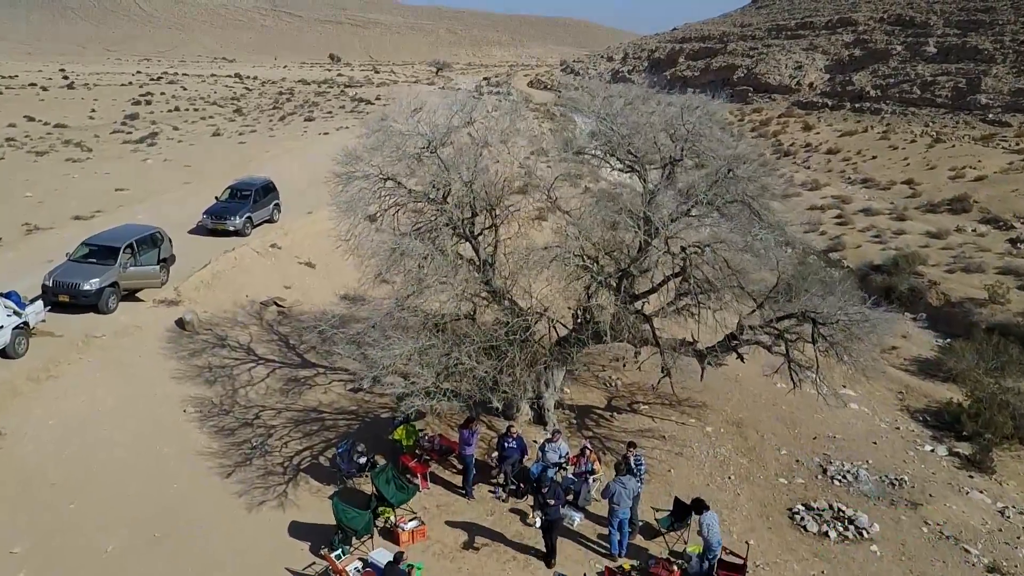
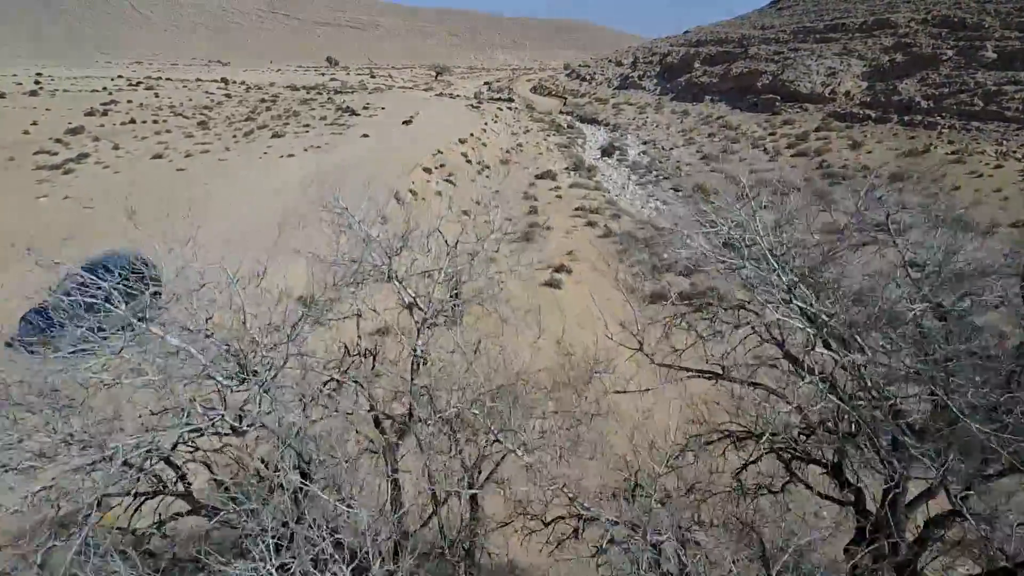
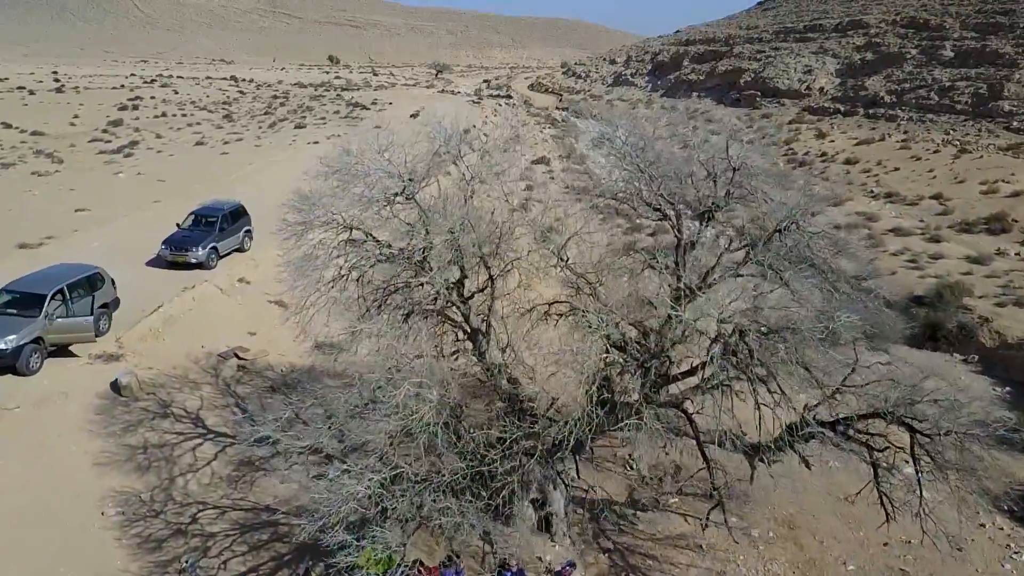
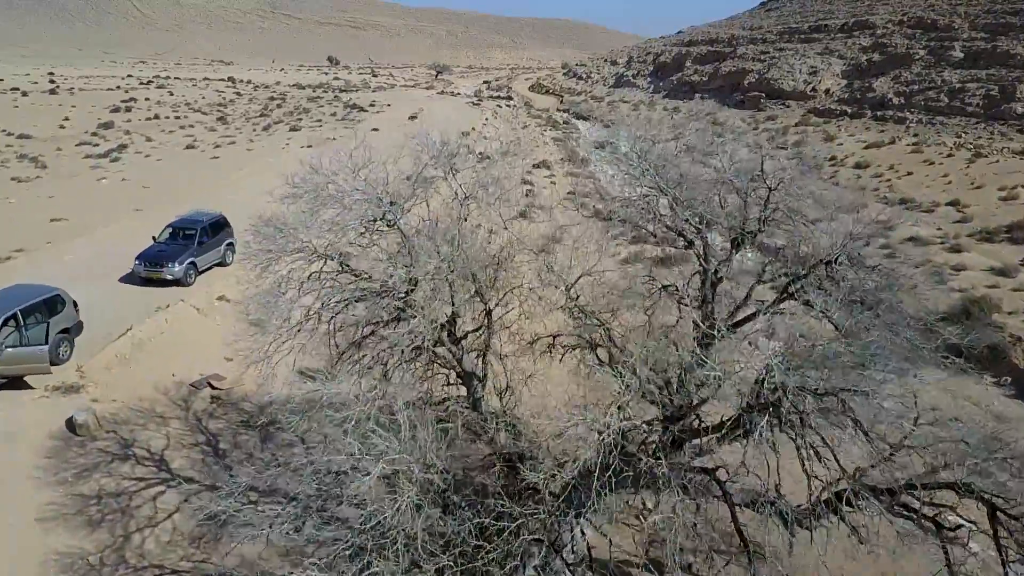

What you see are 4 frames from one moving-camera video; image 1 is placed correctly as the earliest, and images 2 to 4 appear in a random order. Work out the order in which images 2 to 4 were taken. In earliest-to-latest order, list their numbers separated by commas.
3, 4, 2
